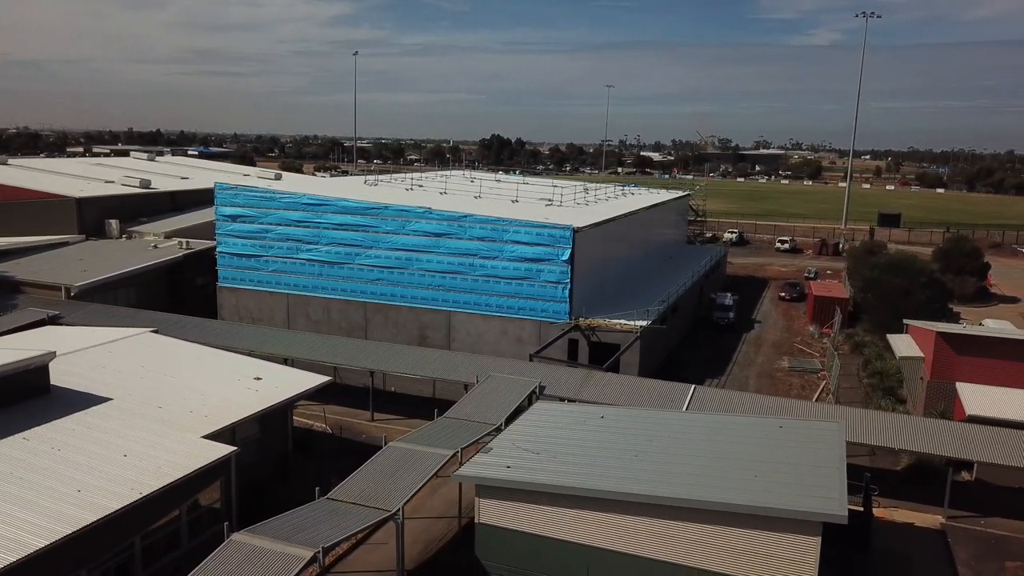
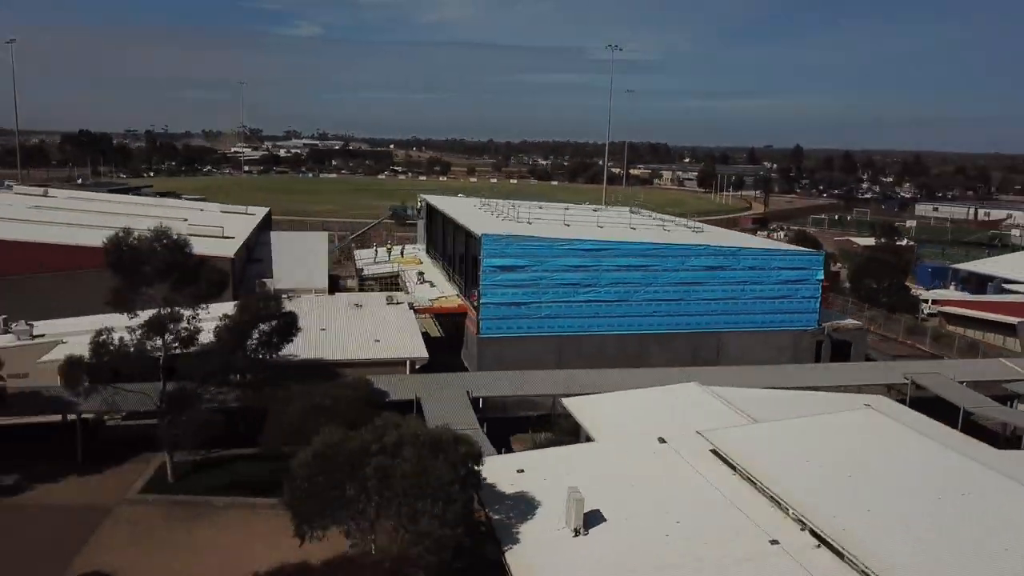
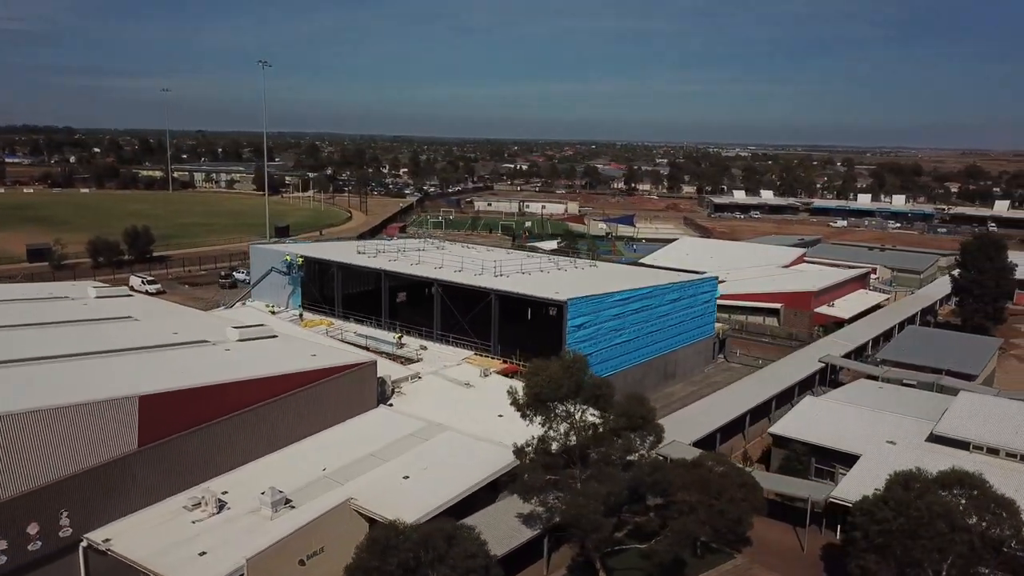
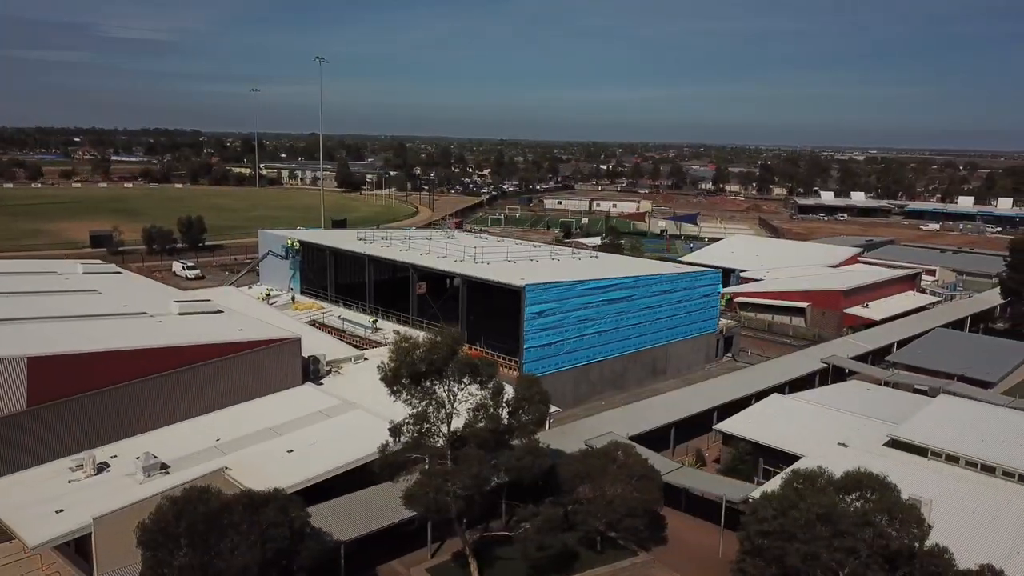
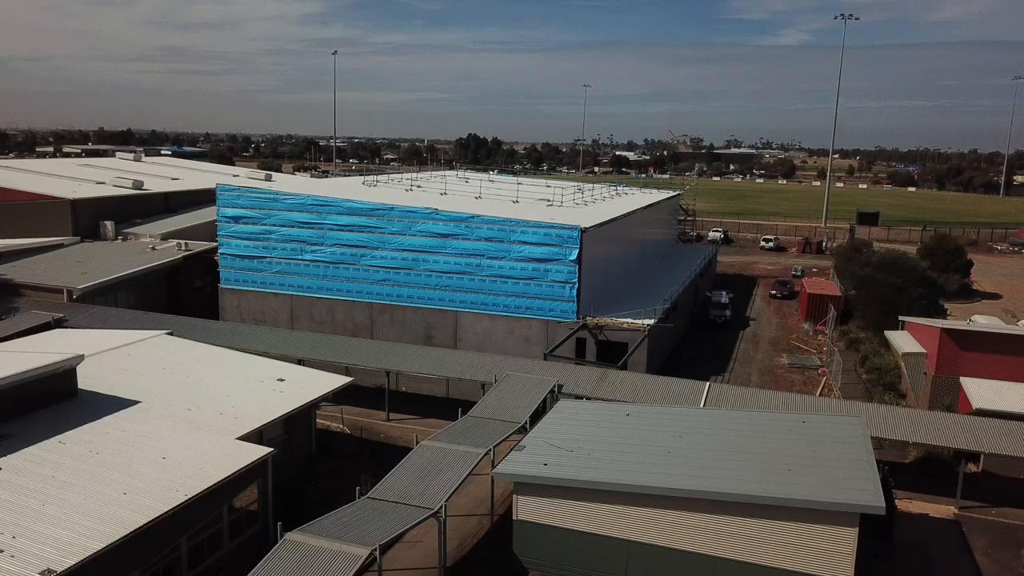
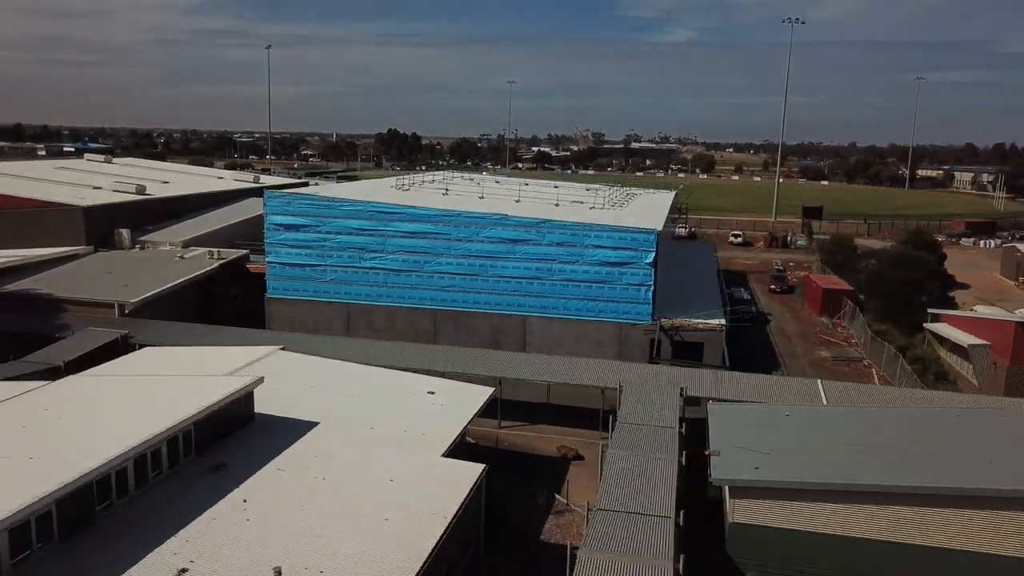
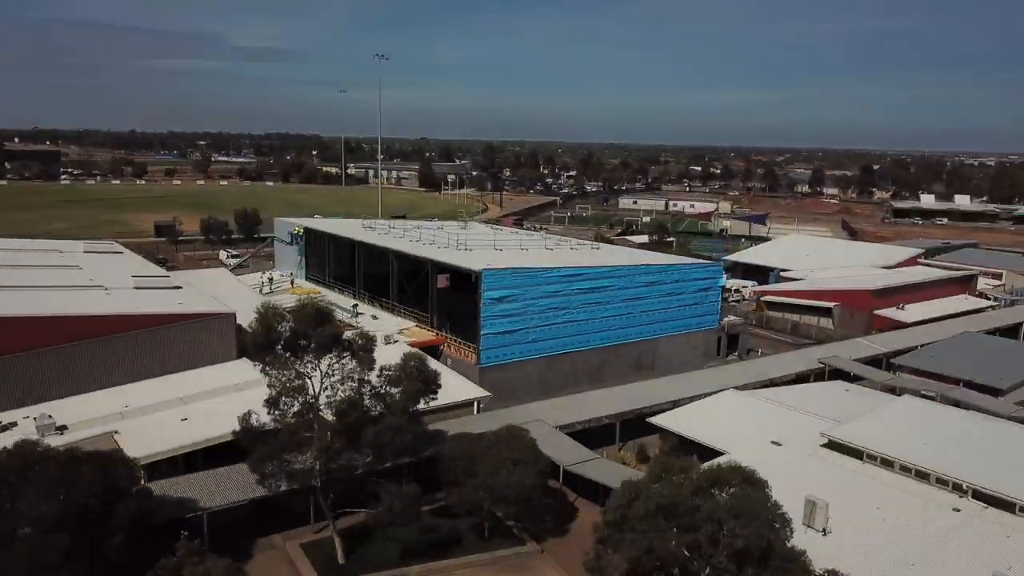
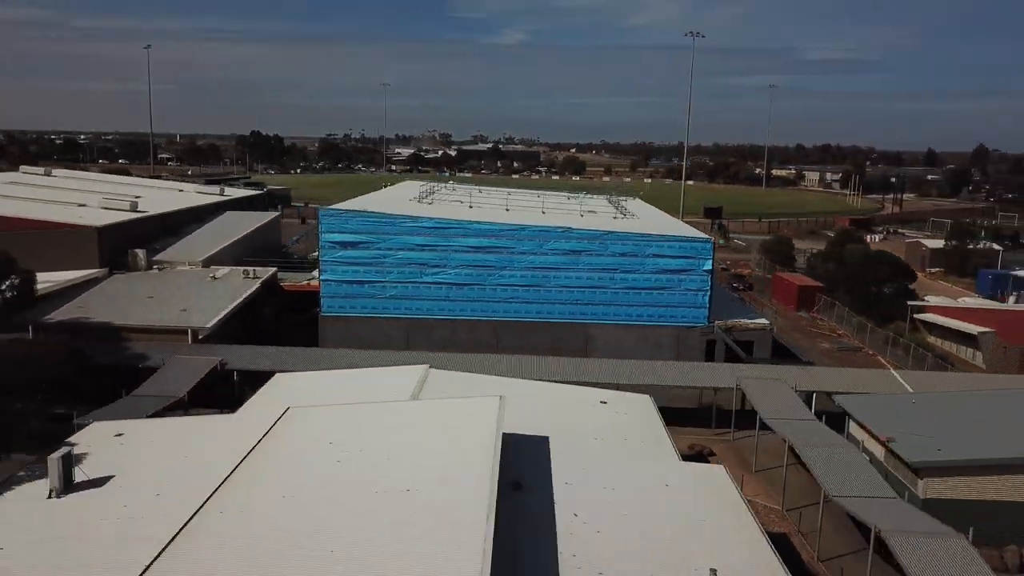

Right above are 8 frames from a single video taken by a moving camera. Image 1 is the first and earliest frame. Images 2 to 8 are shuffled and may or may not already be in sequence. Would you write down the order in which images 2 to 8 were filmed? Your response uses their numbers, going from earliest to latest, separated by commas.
5, 6, 8, 2, 7, 4, 3
